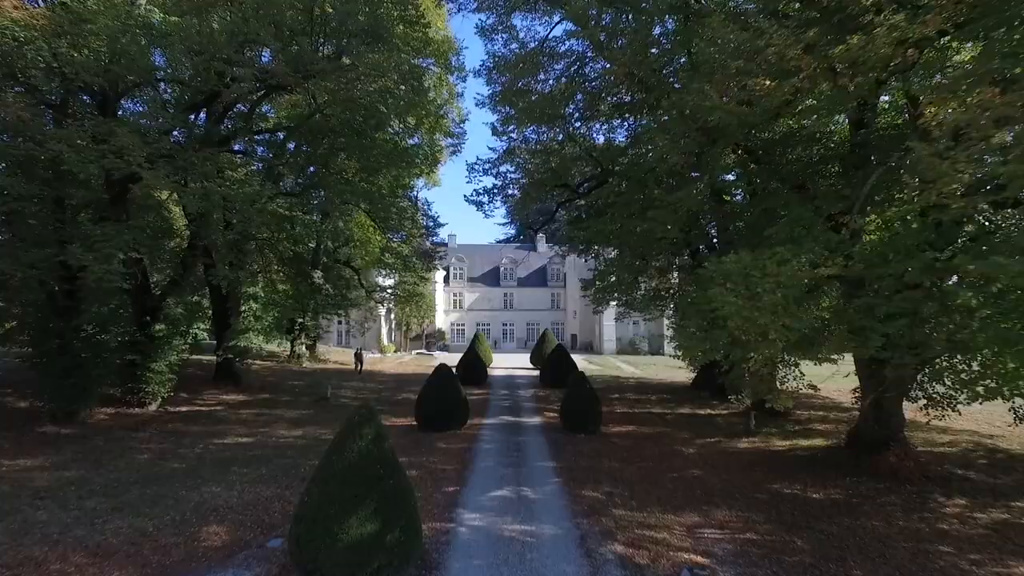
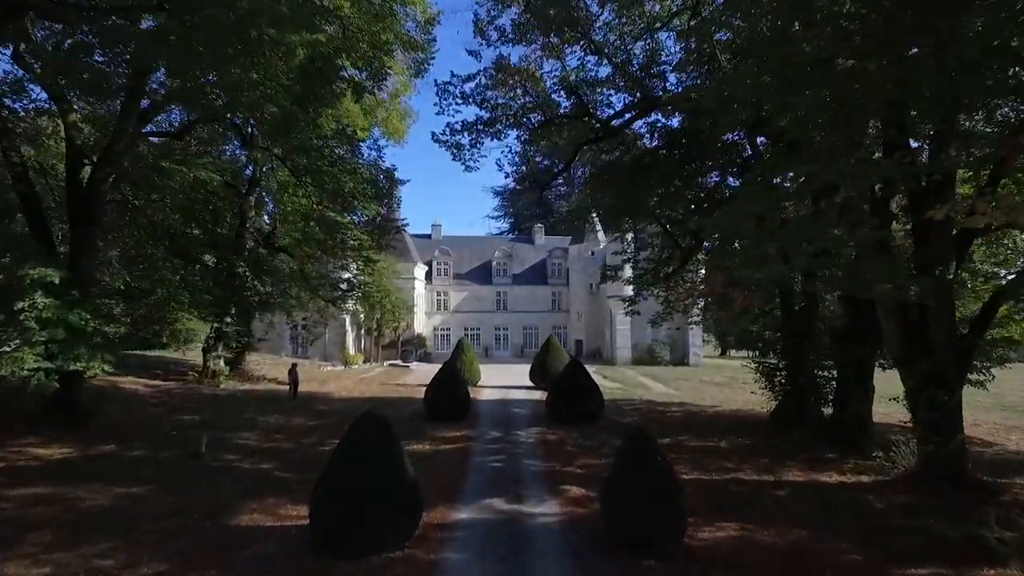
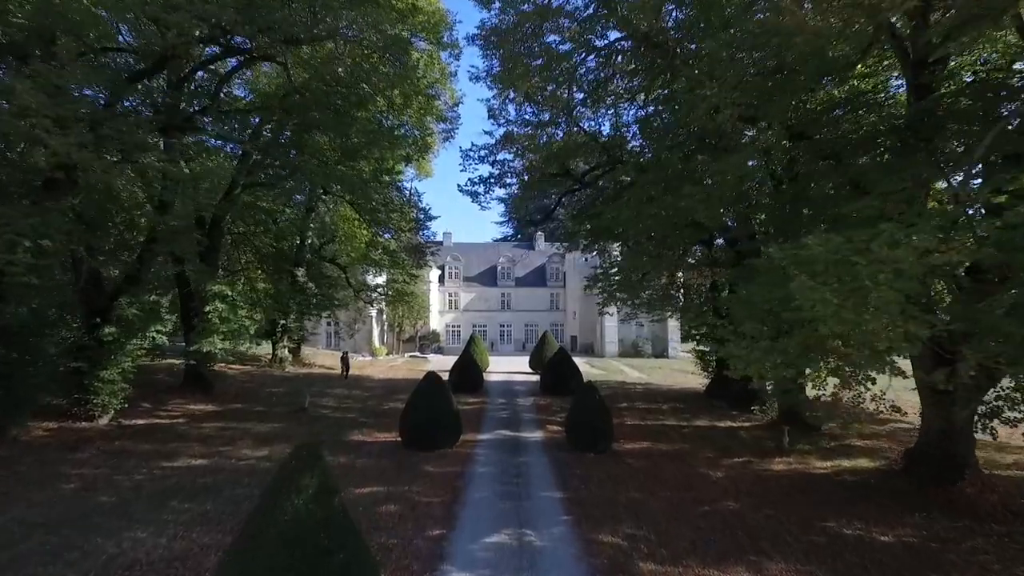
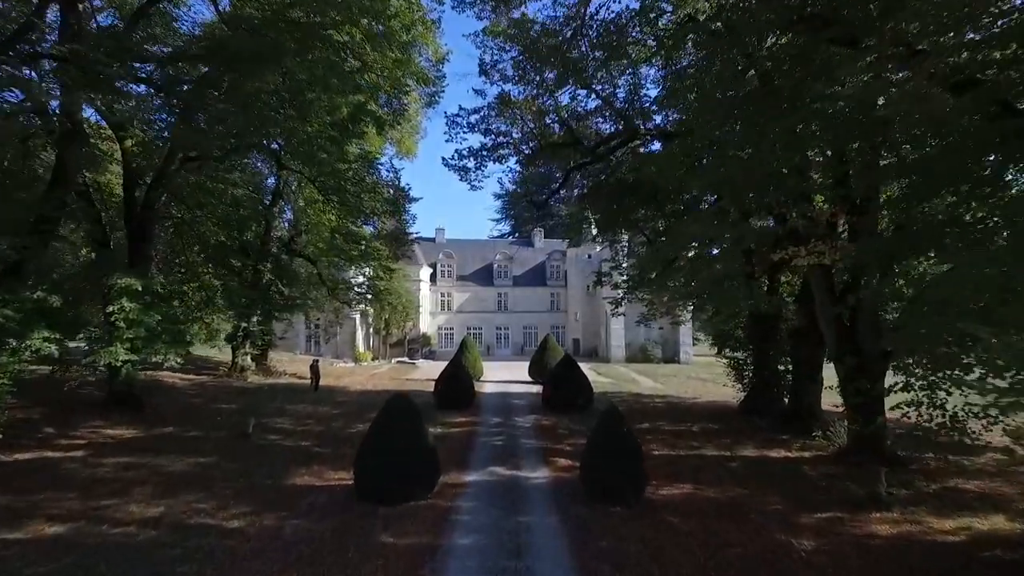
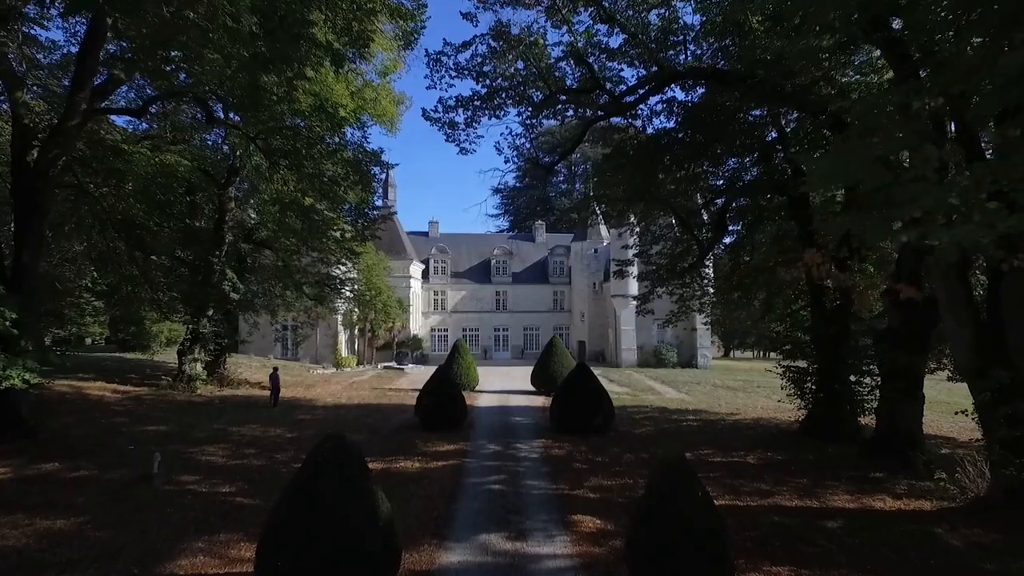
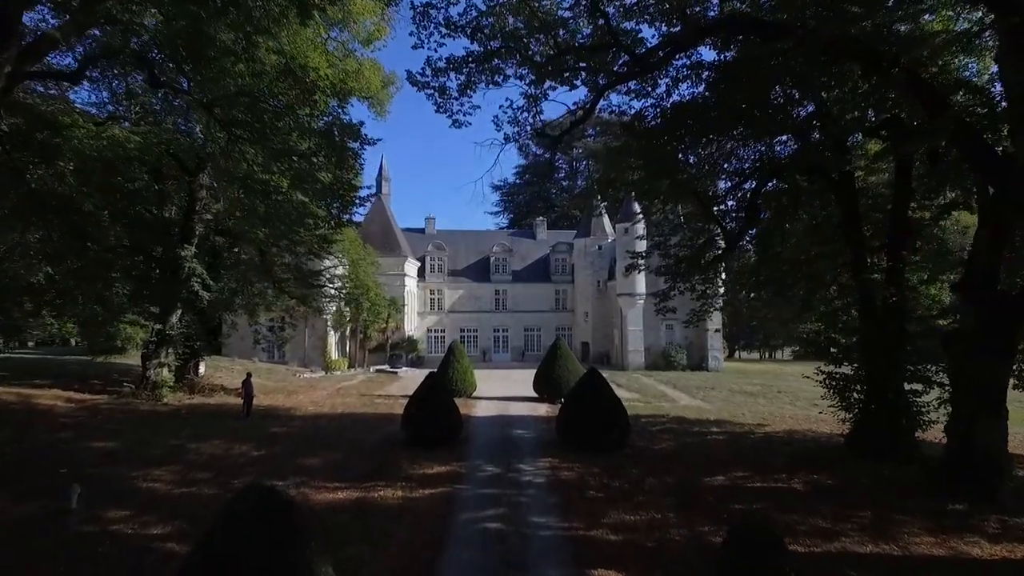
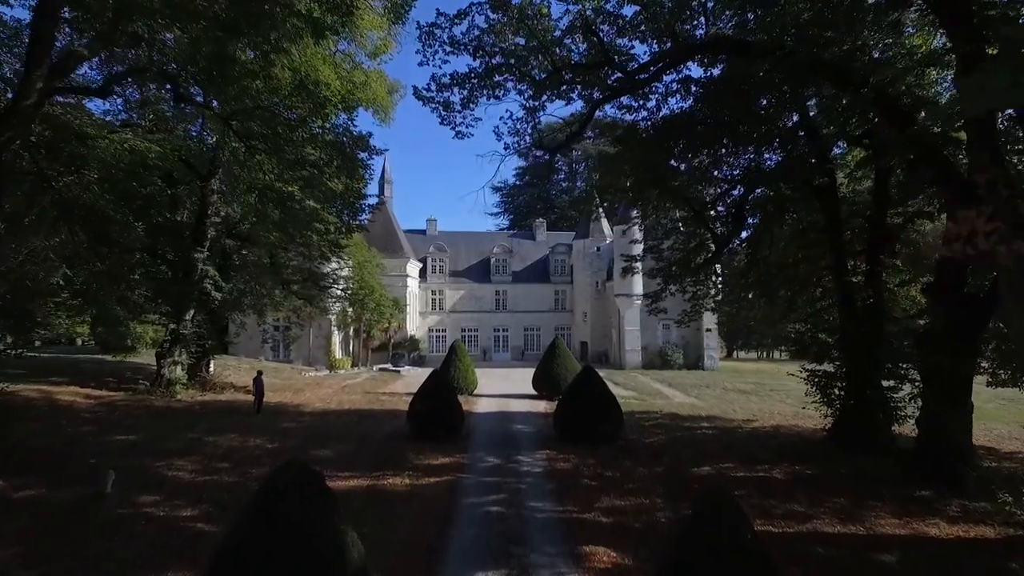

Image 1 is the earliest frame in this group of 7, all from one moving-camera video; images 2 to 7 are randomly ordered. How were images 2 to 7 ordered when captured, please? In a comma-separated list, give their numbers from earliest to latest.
3, 4, 2, 5, 7, 6
